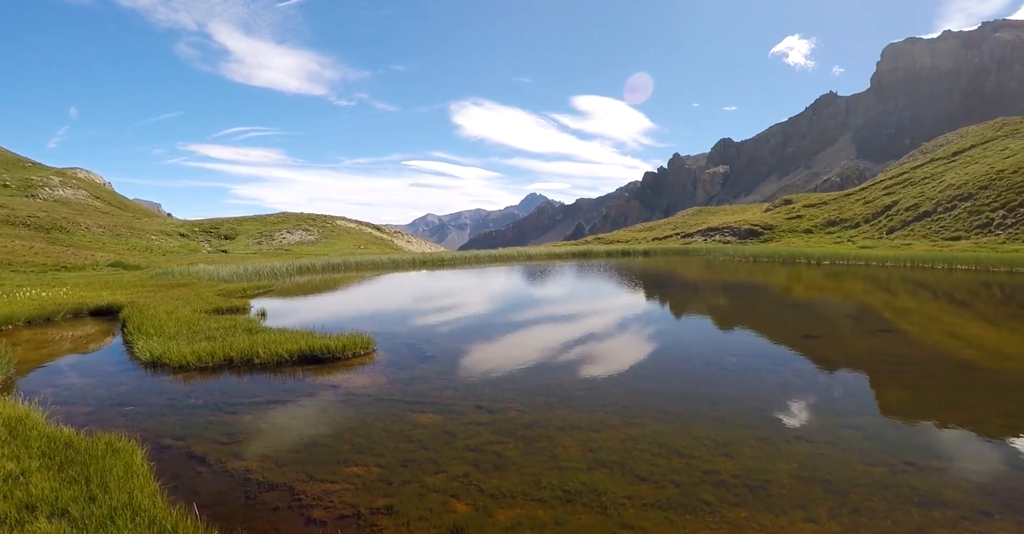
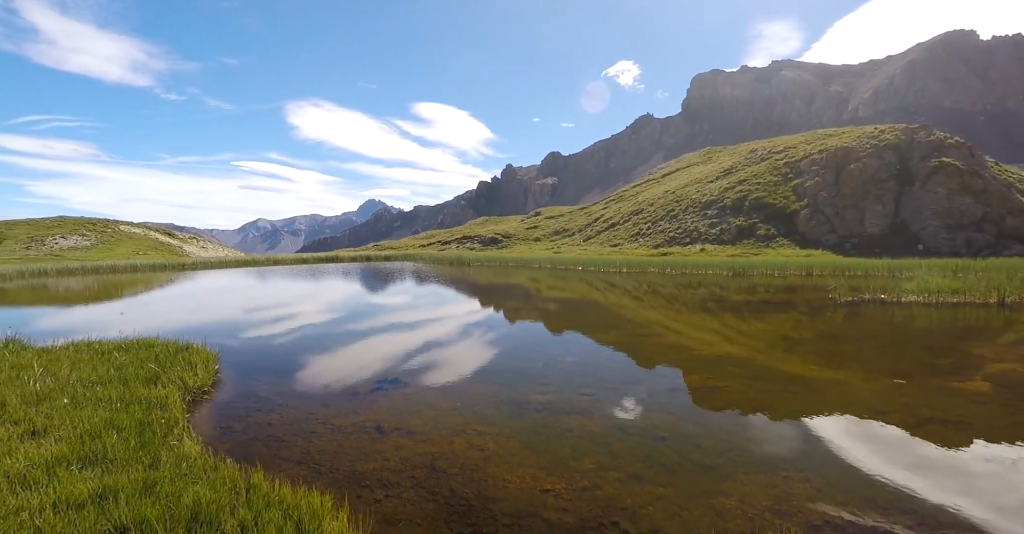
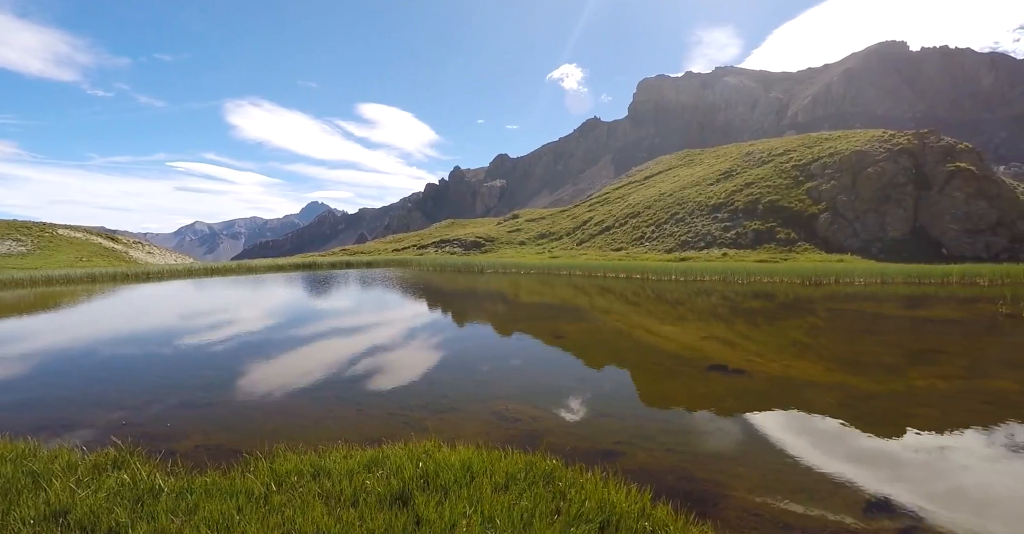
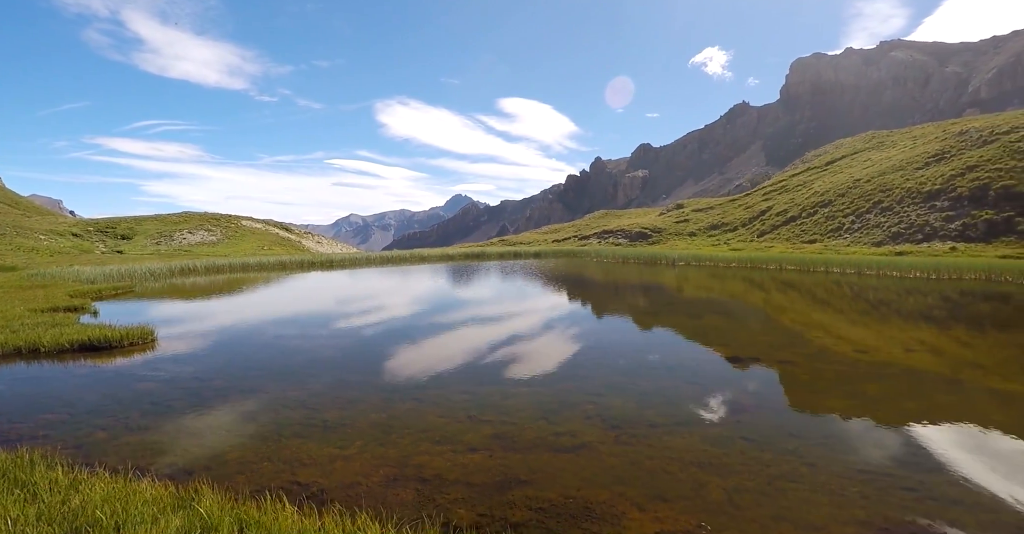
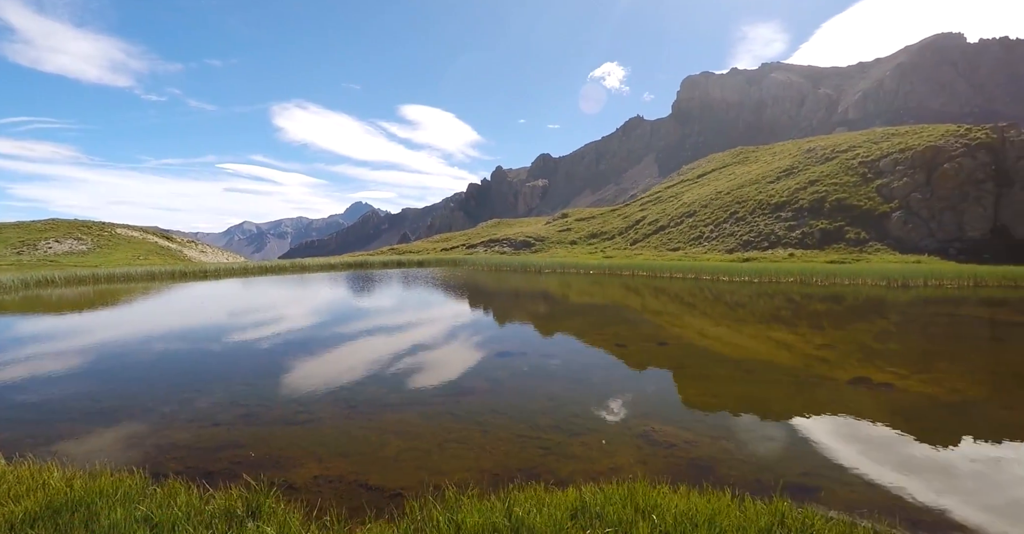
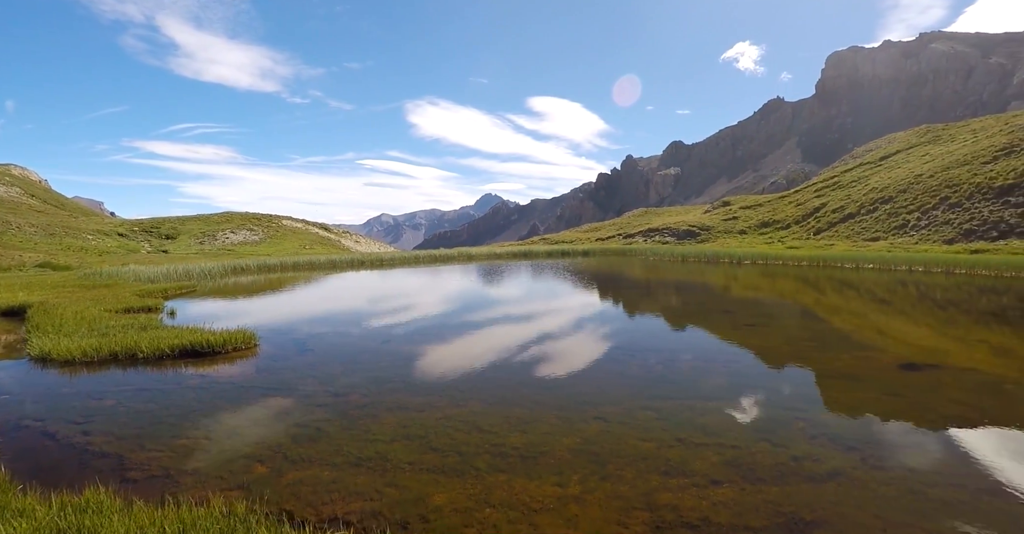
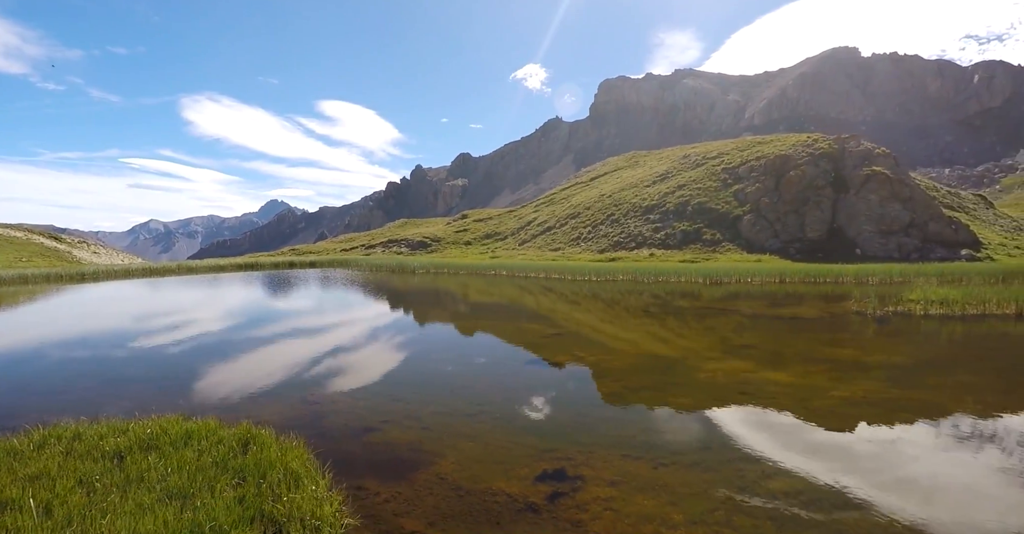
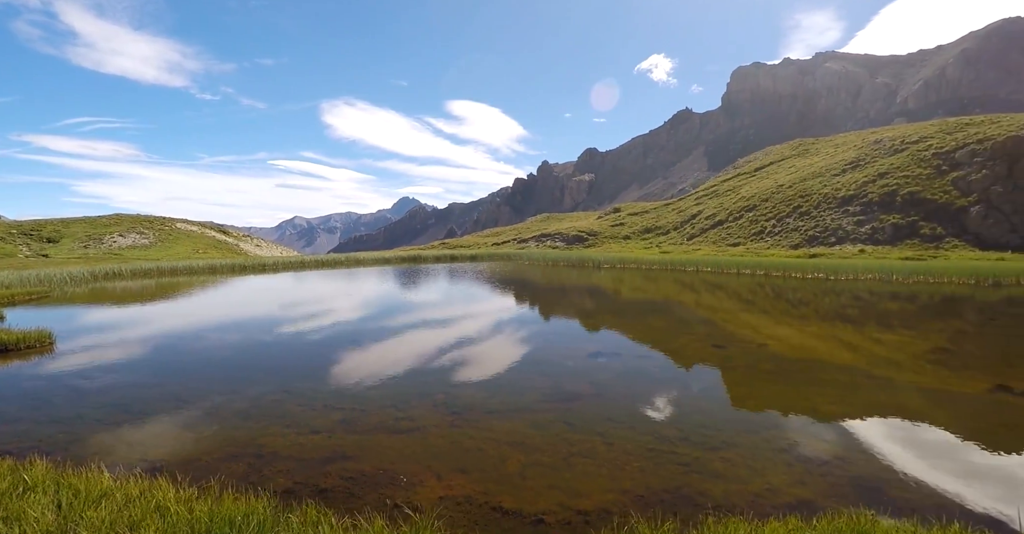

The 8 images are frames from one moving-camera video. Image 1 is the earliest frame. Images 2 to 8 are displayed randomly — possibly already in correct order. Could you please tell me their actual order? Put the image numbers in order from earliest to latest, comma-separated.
6, 4, 8, 5, 3, 7, 2
